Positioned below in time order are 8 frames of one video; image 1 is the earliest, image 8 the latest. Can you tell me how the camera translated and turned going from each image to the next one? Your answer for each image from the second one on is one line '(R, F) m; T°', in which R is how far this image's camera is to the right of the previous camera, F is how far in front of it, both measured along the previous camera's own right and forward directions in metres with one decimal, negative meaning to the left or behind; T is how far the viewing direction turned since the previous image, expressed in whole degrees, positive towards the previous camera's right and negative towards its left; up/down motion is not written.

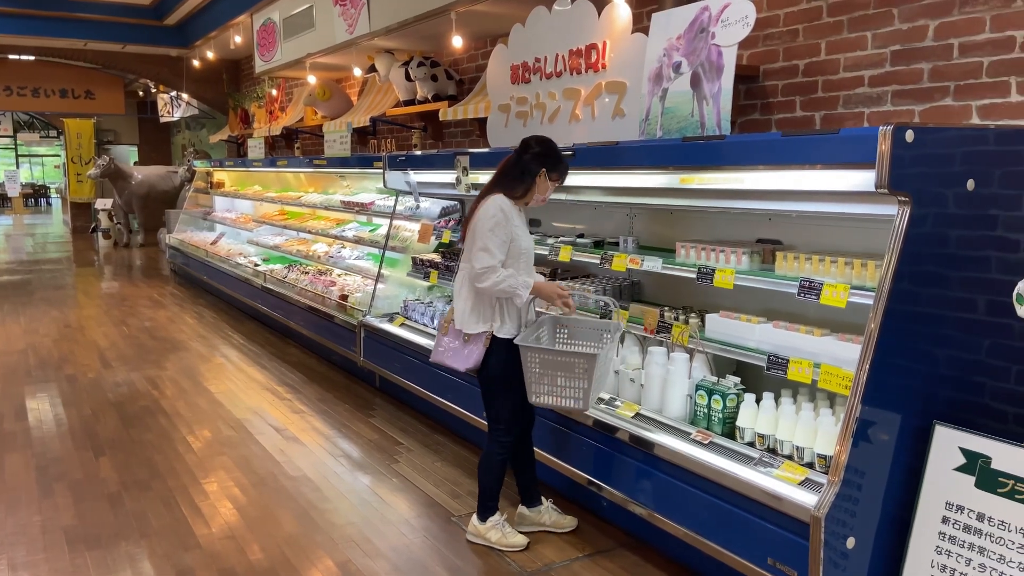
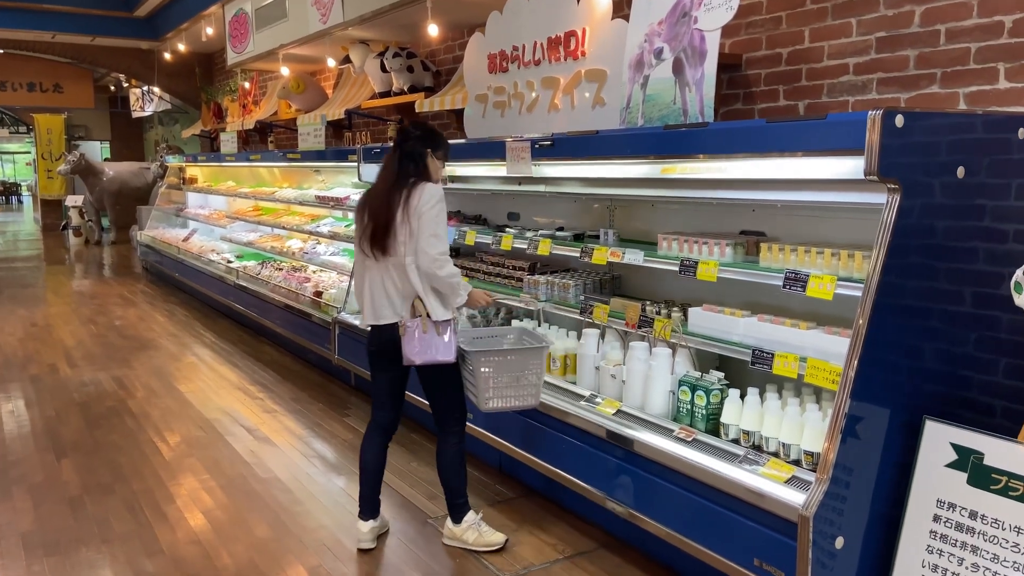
(0.0, +0.1) m; +1°
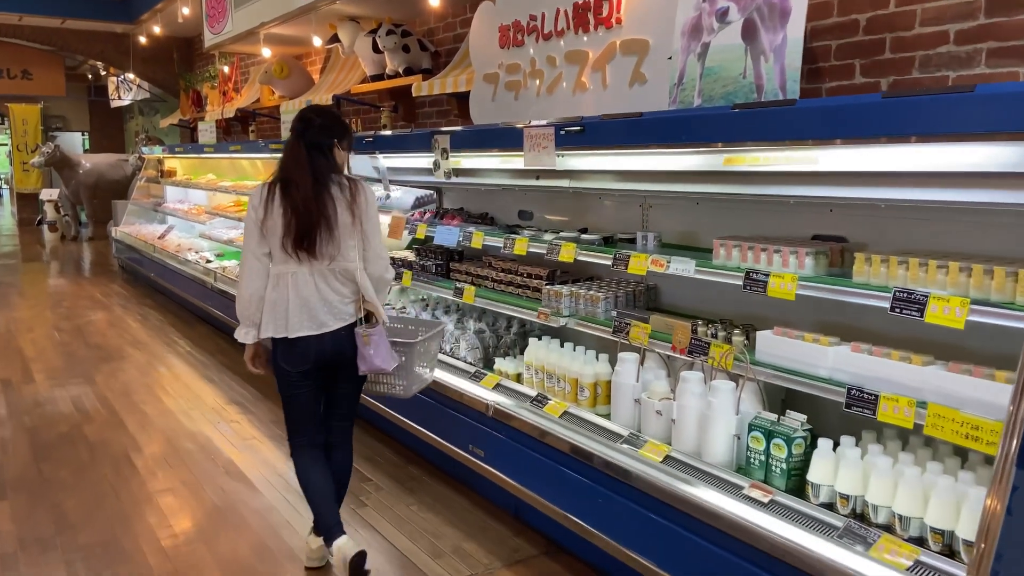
(-0.1, +0.5) m; +1°
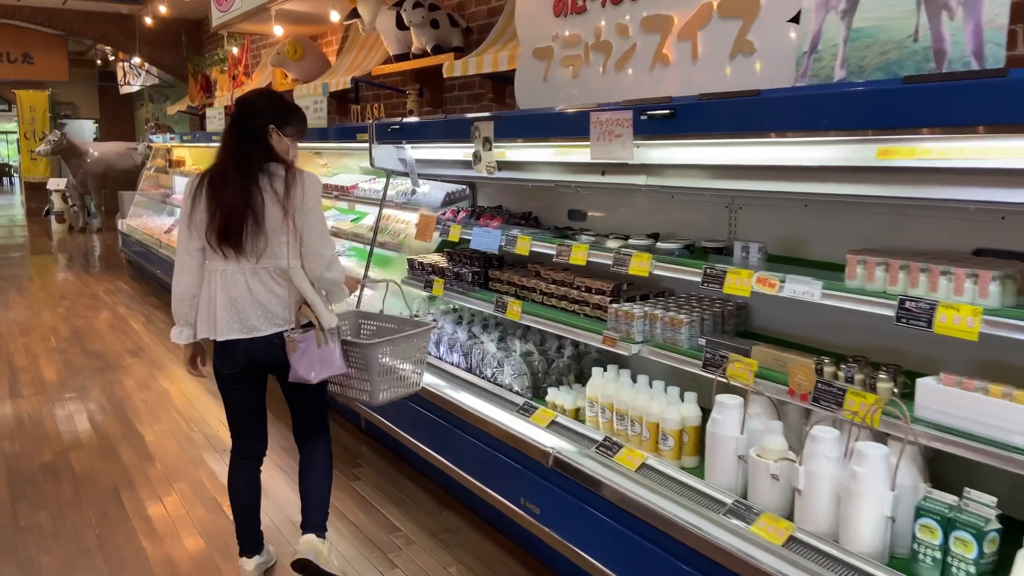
(-0.1, +0.5) m; -1°
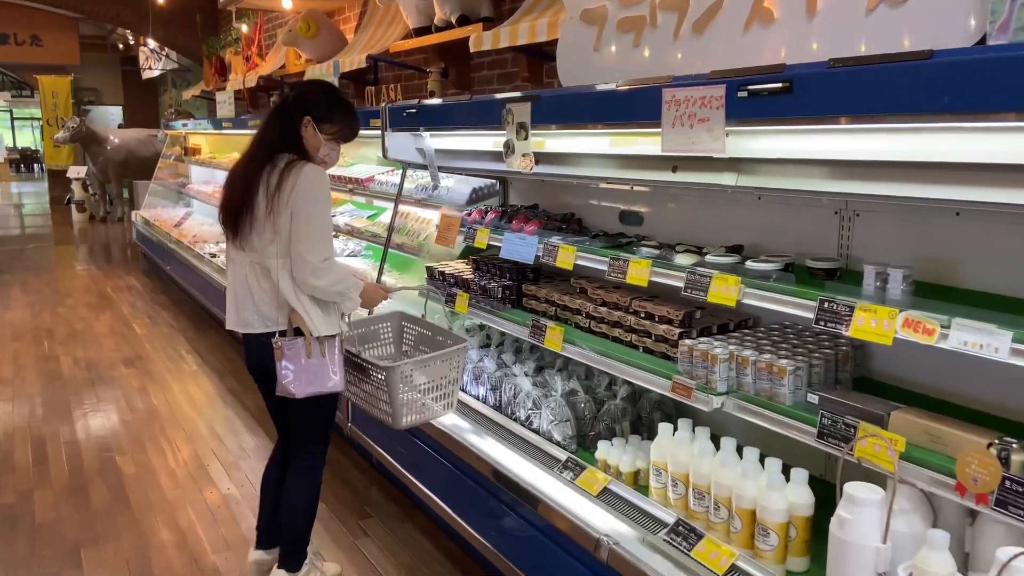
(0.0, +0.6) m; -2°
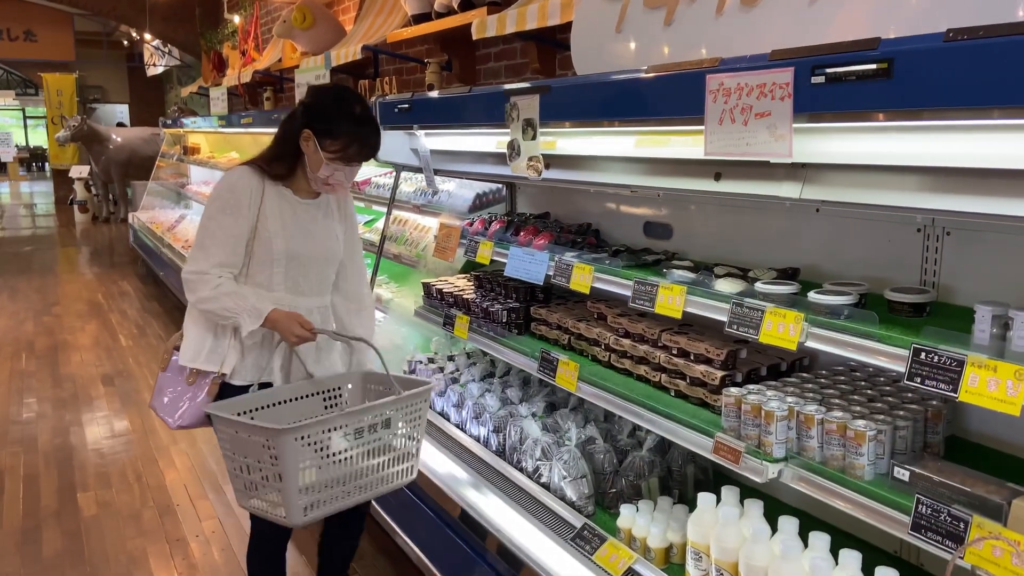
(0.0, +0.4) m; -1°
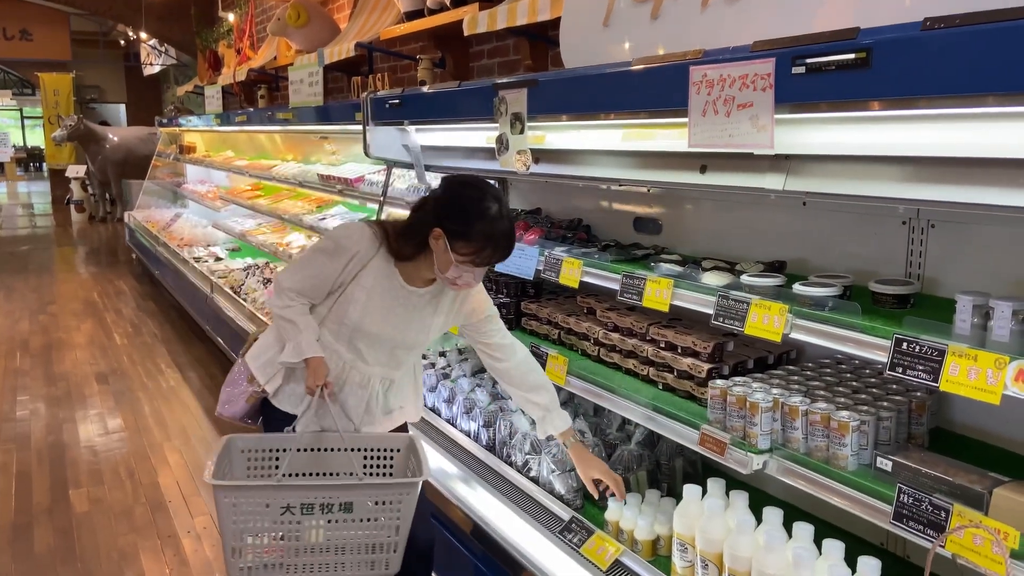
(0.0, 0.0) m; 0°
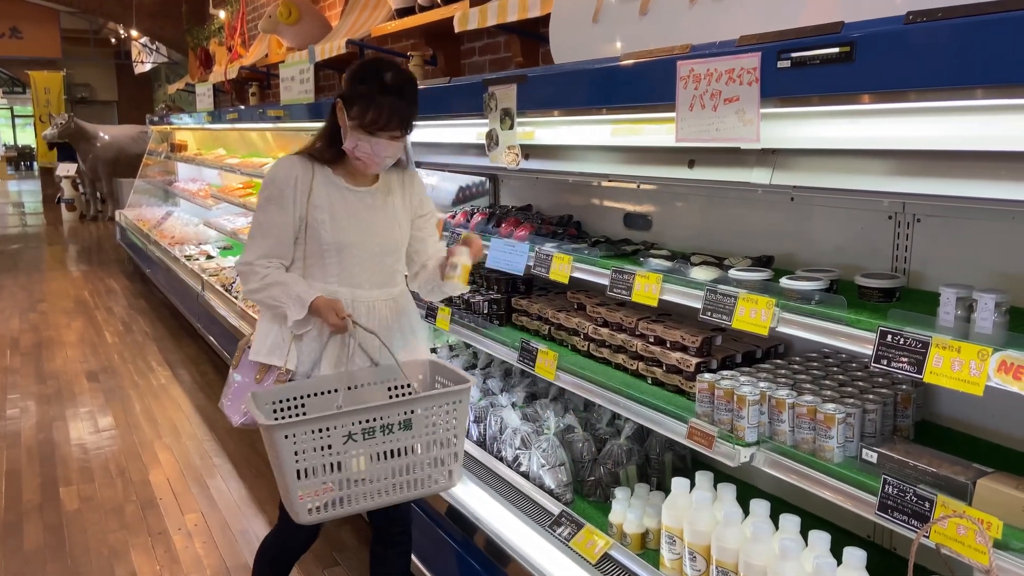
(0.0, 0.0) m; 0°
